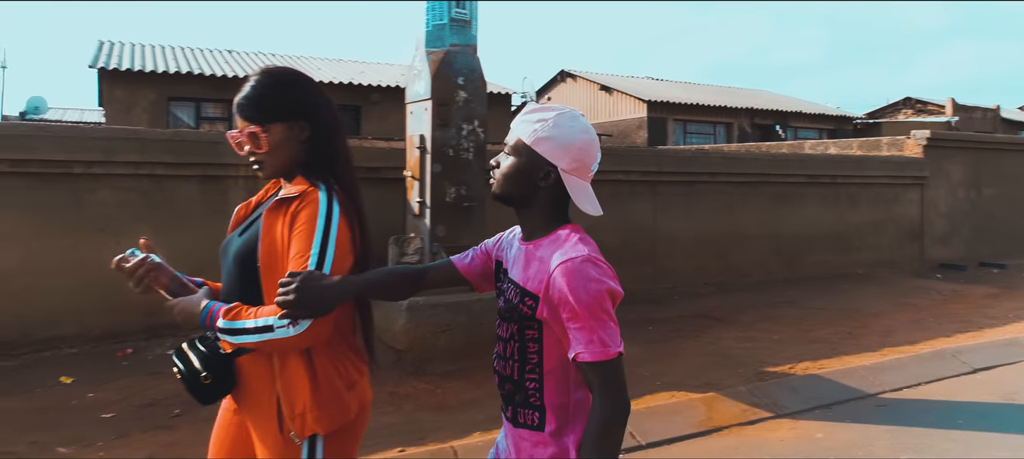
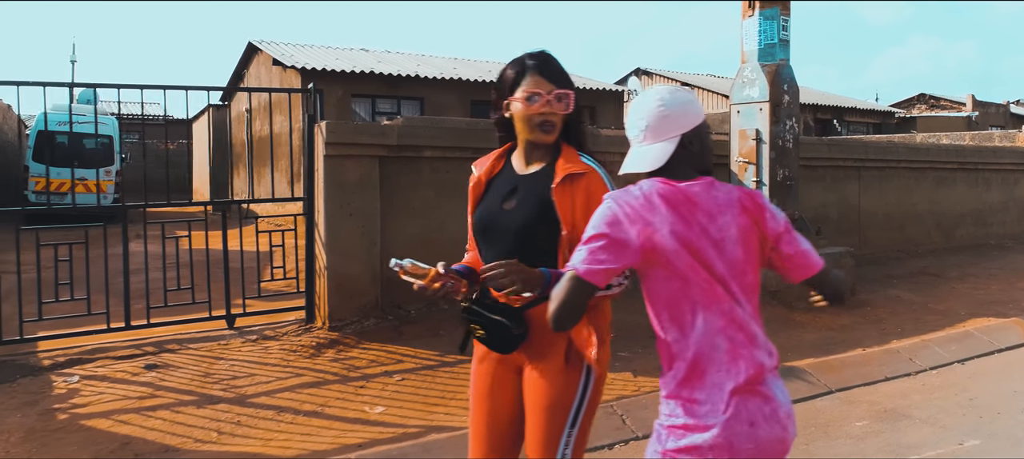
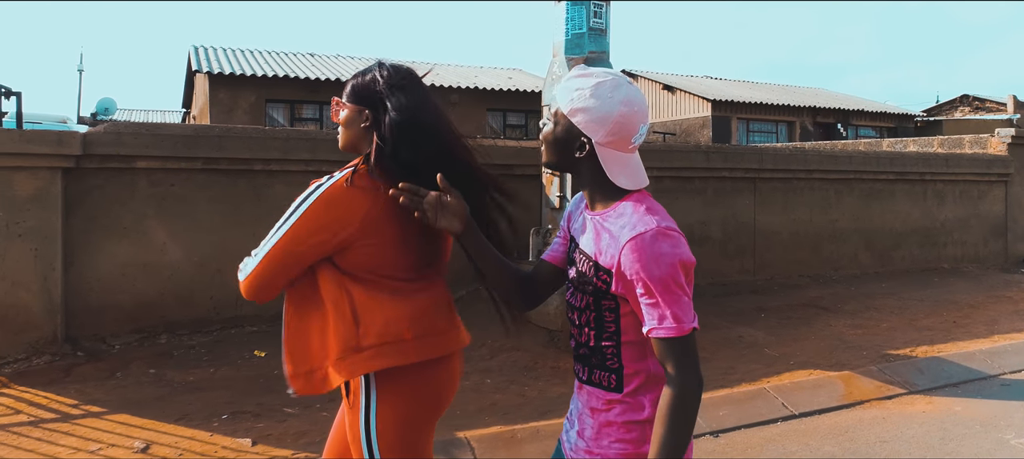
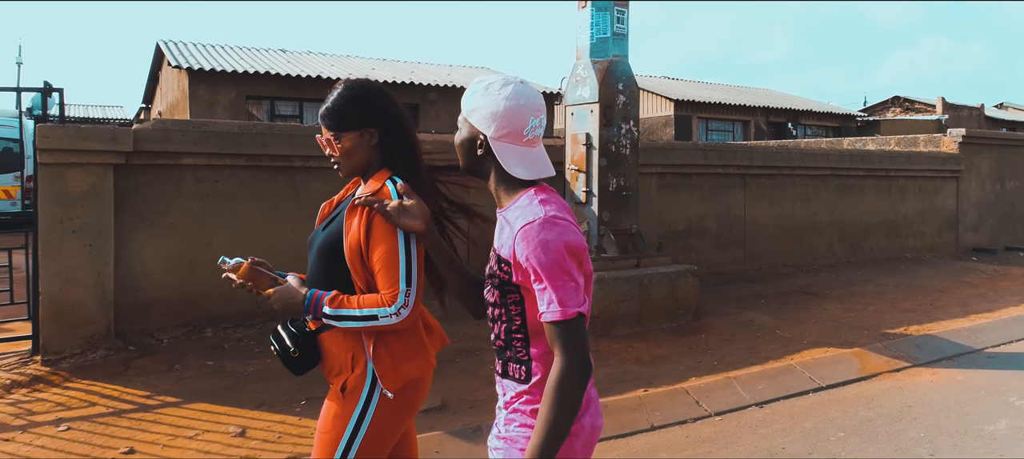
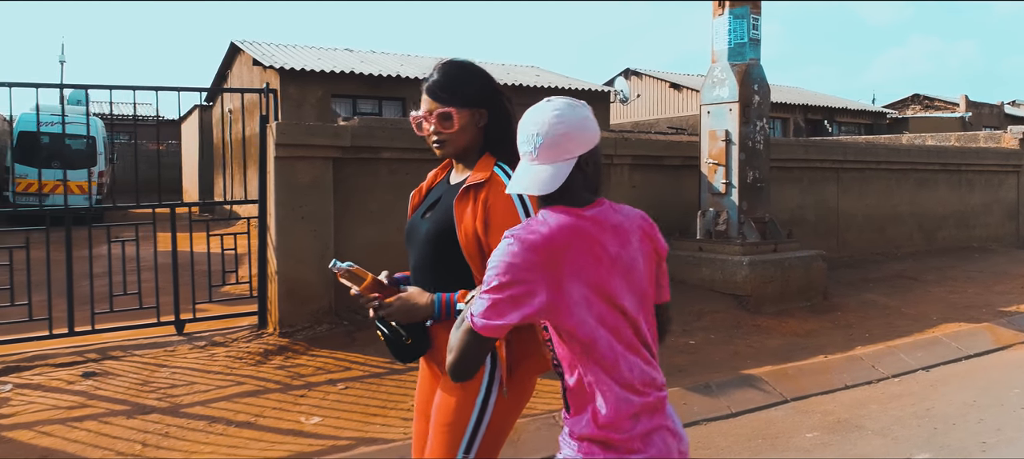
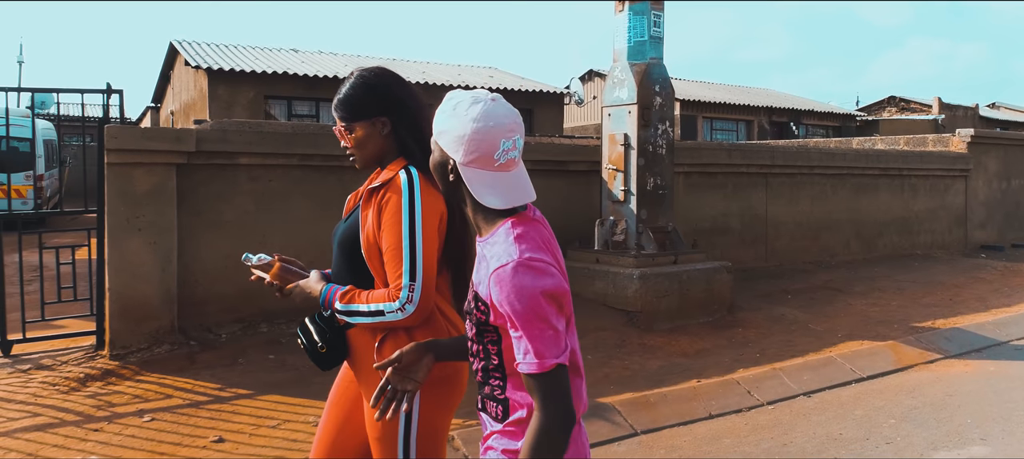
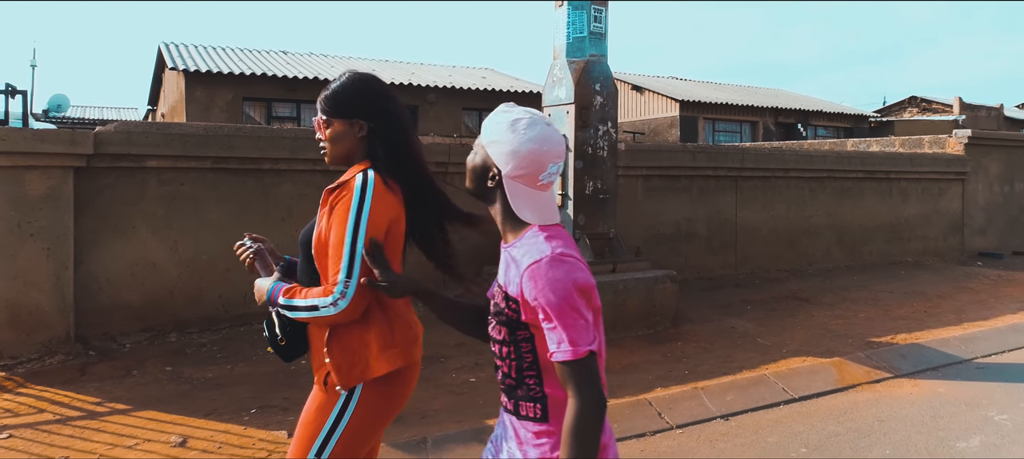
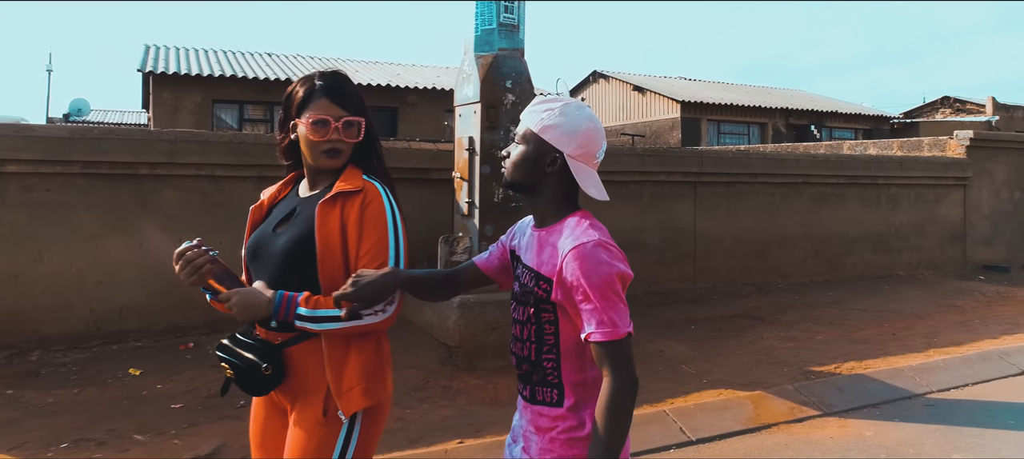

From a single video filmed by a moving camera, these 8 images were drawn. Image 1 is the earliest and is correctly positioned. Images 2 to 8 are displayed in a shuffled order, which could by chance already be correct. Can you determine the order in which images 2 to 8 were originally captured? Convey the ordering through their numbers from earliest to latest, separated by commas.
8, 3, 7, 4, 6, 5, 2
